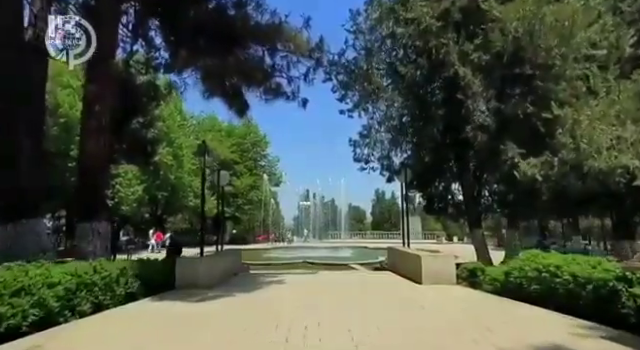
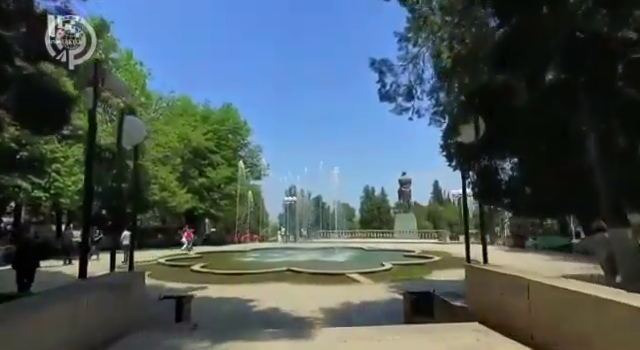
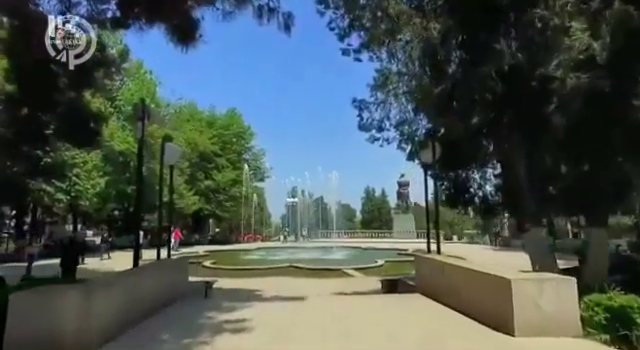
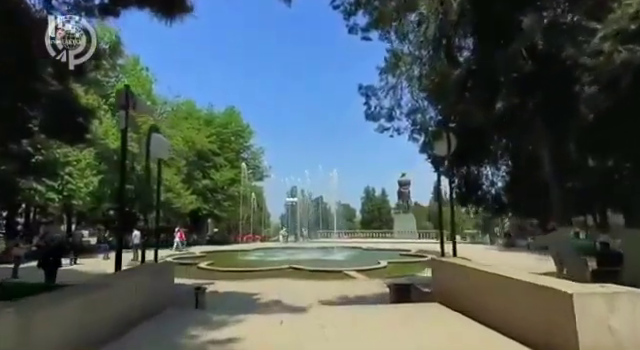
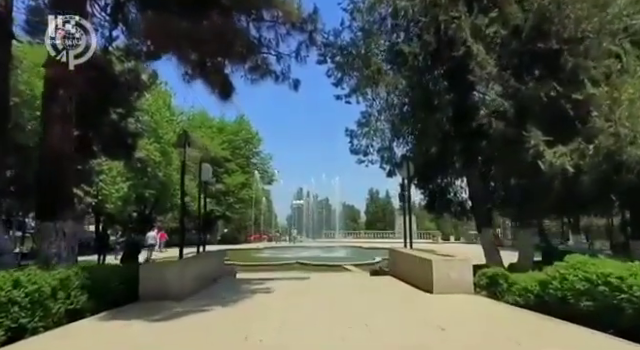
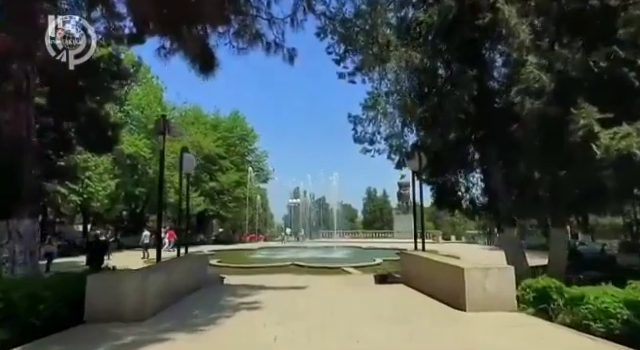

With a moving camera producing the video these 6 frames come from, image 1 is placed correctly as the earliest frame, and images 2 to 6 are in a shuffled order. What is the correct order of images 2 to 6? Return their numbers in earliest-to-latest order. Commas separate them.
5, 6, 3, 4, 2
